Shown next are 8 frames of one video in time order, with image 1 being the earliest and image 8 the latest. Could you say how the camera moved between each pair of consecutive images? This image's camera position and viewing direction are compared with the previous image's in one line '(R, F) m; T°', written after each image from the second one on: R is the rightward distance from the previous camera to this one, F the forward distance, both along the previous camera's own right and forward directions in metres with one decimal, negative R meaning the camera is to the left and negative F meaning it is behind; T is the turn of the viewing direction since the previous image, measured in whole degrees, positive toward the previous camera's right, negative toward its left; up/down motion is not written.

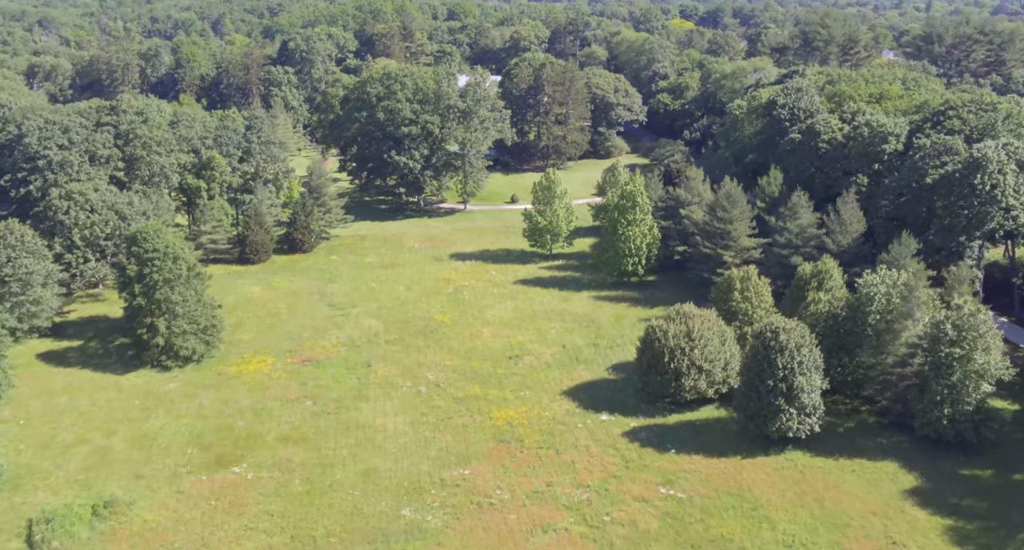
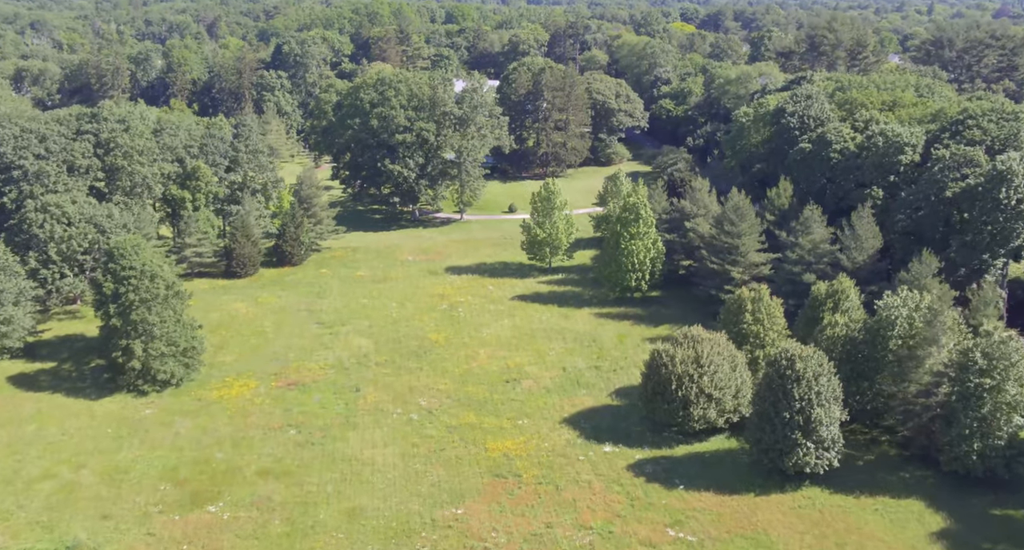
(+0.1, +3.0) m; 0°
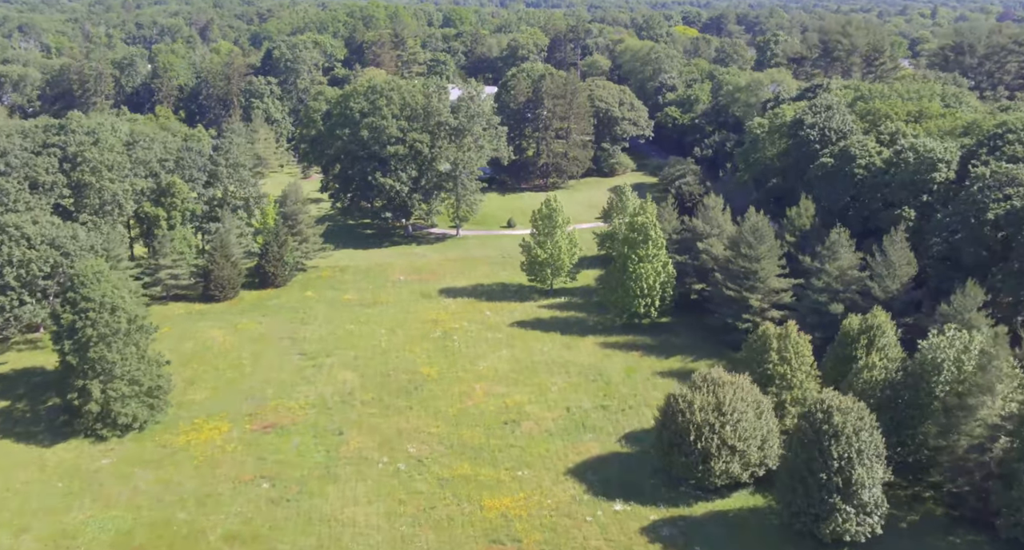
(0.0, +4.9) m; 0°
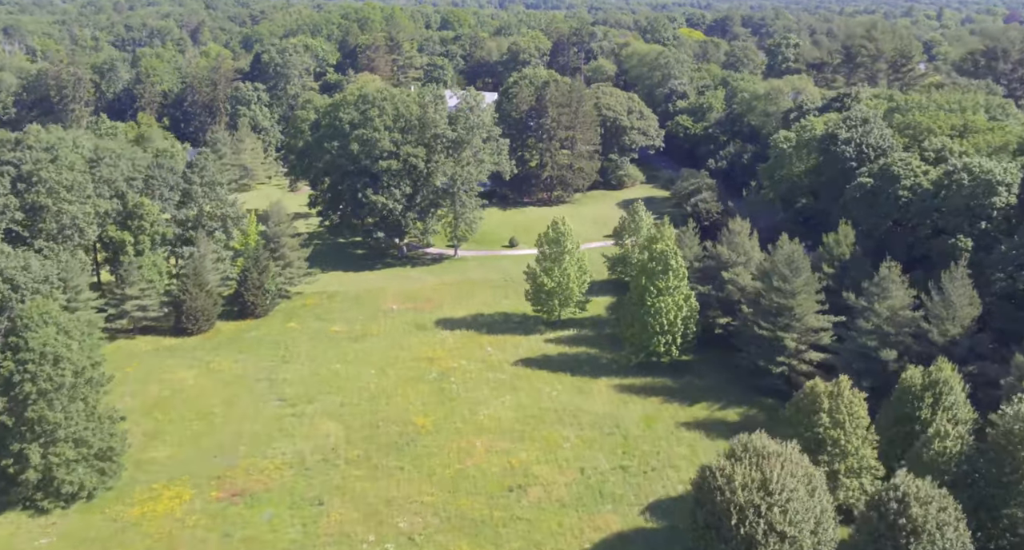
(-0.3, +6.3) m; 0°
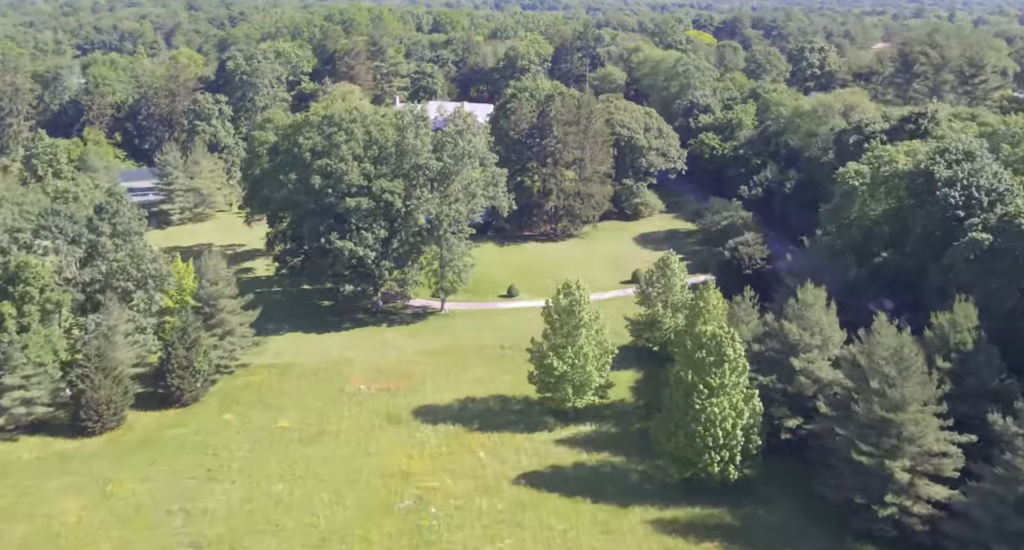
(-0.2, +13.9) m; 0°
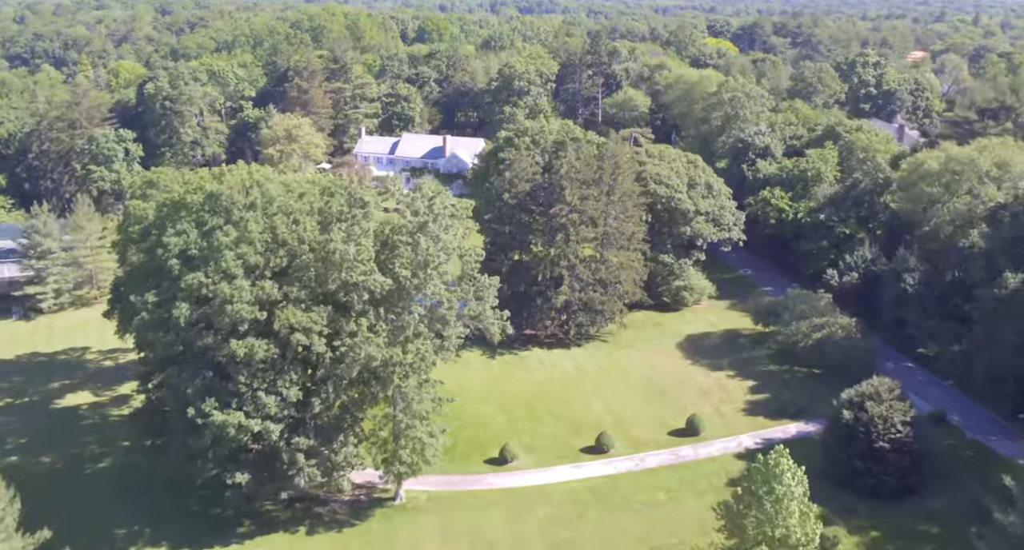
(+0.1, +23.2) m; 0°
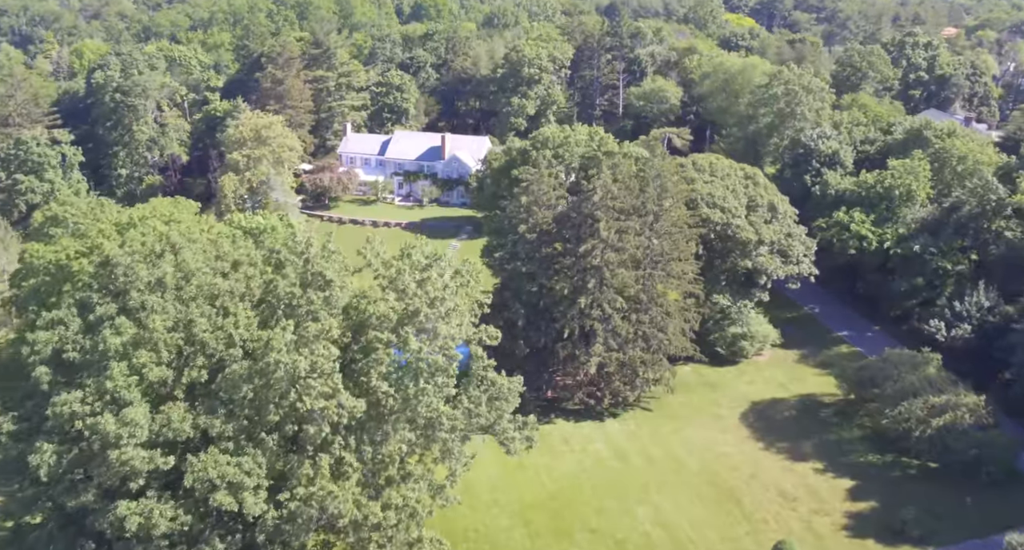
(-0.9, +12.4) m; 0°
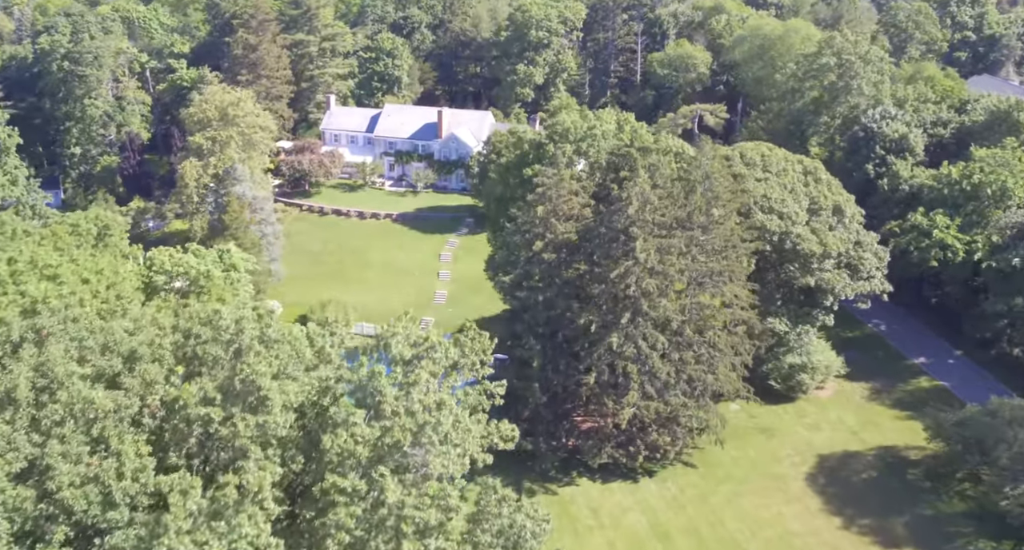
(-0.5, +8.8) m; 0°
